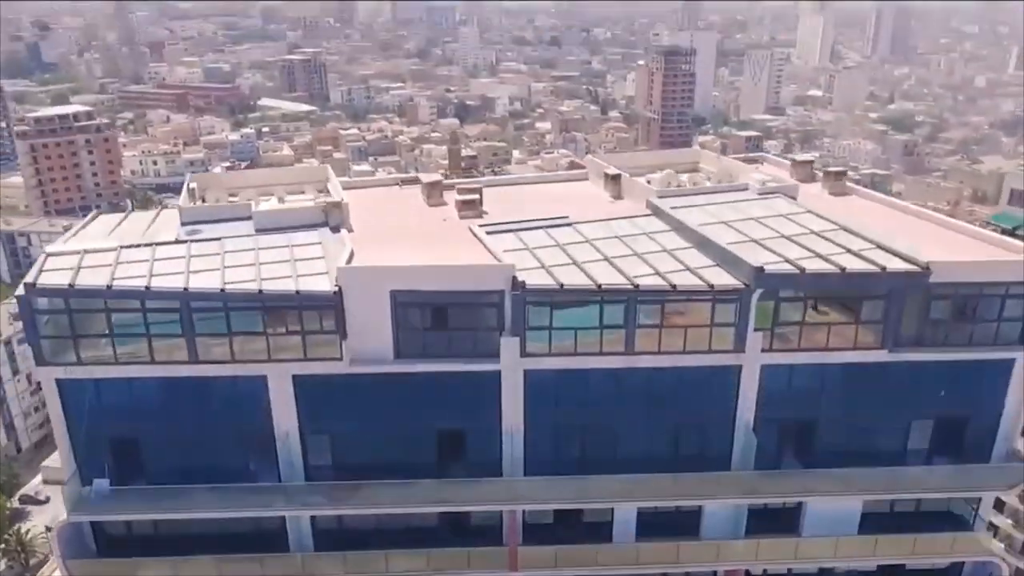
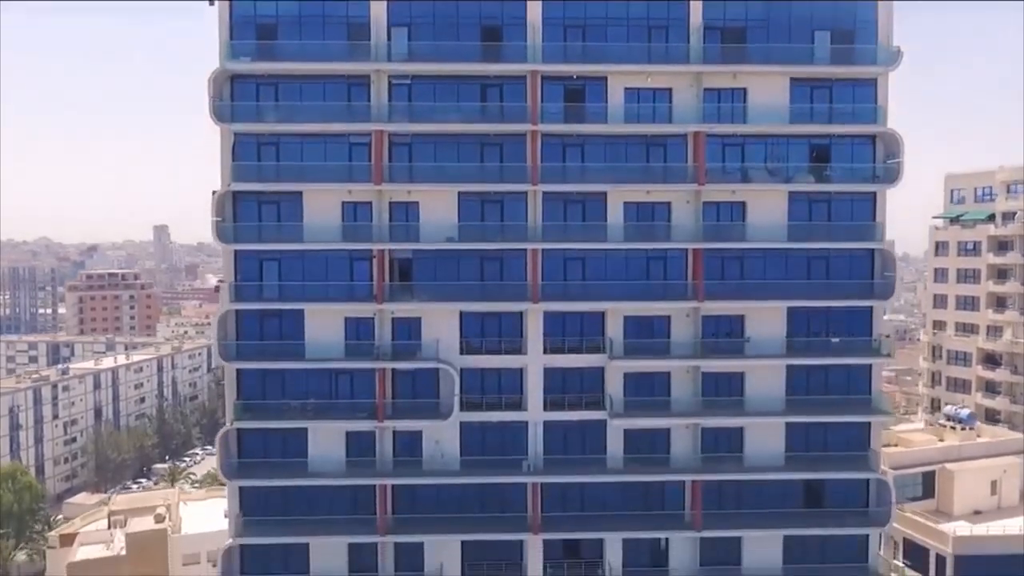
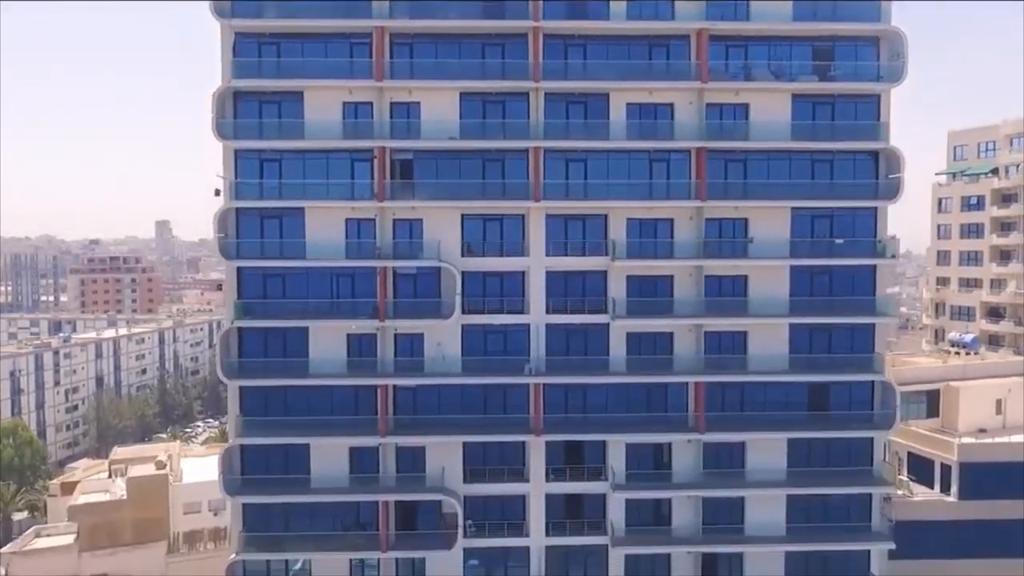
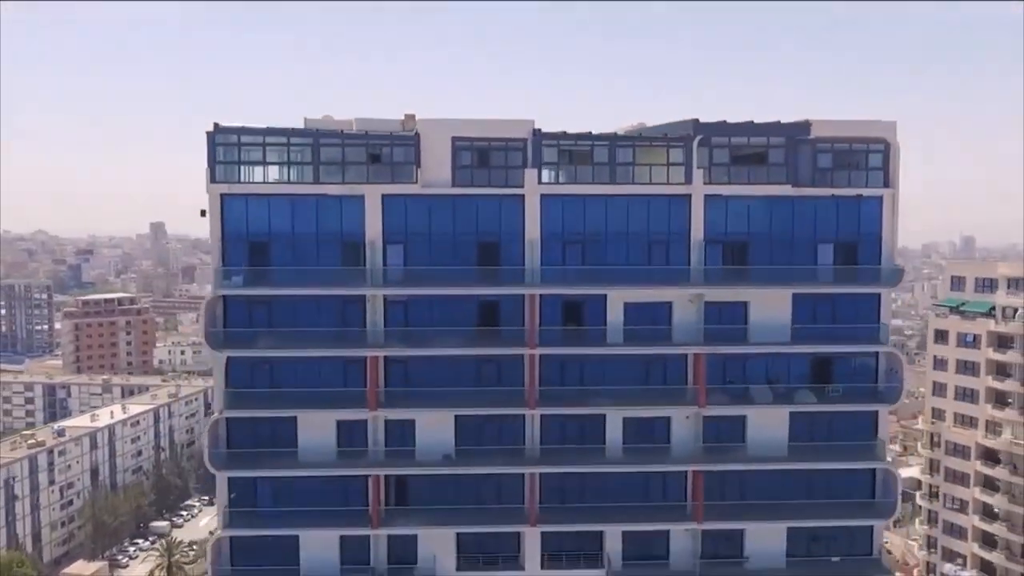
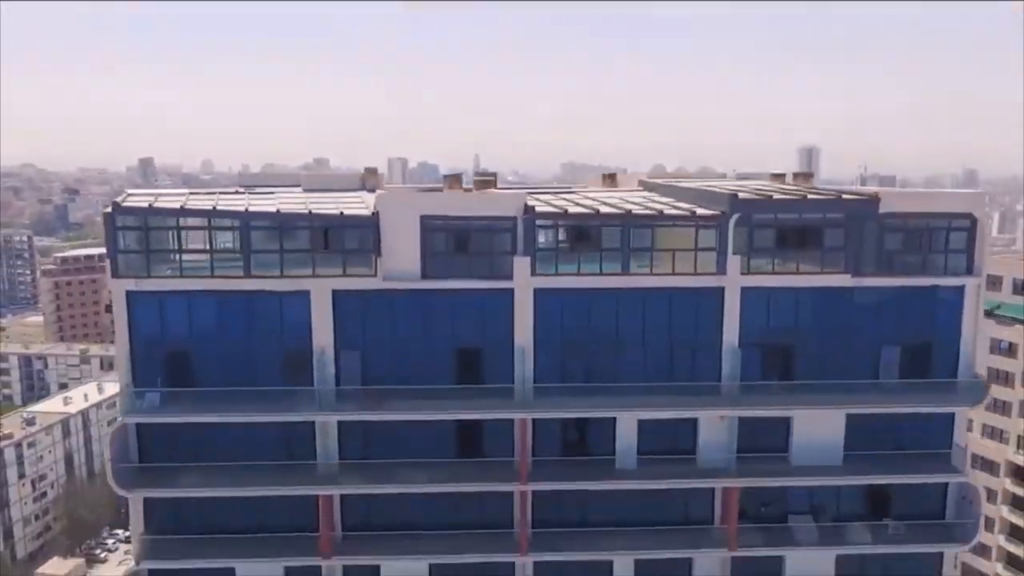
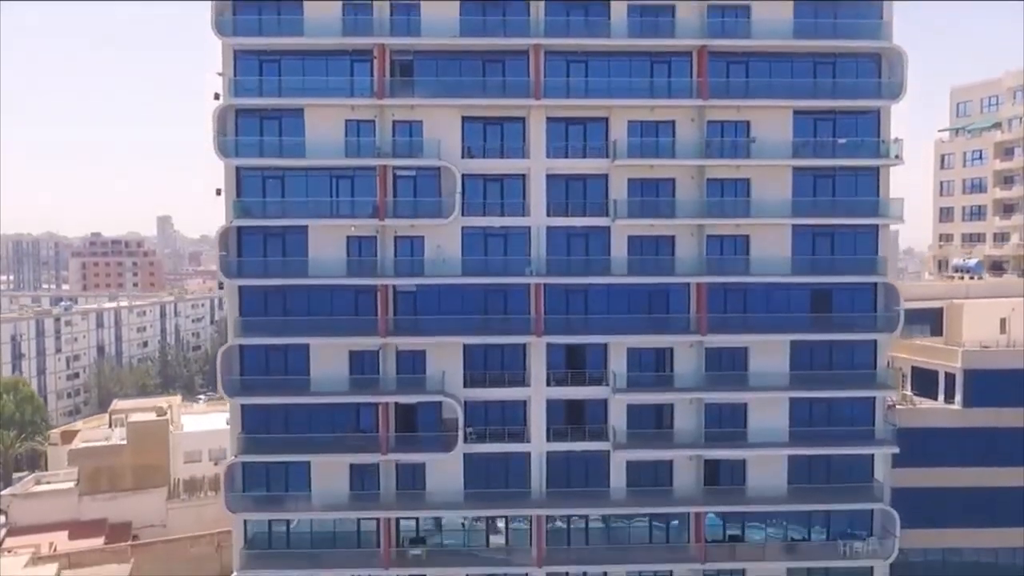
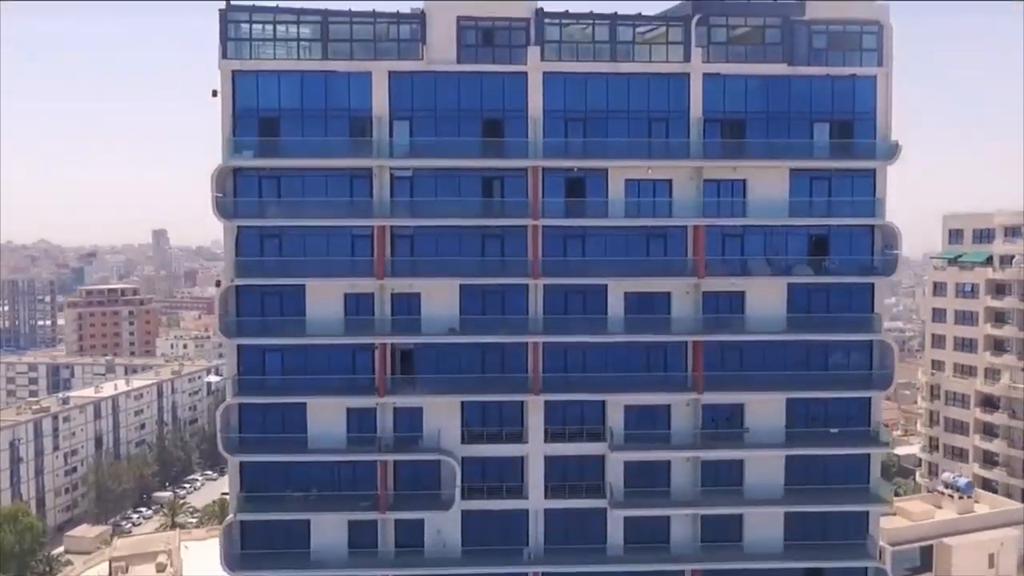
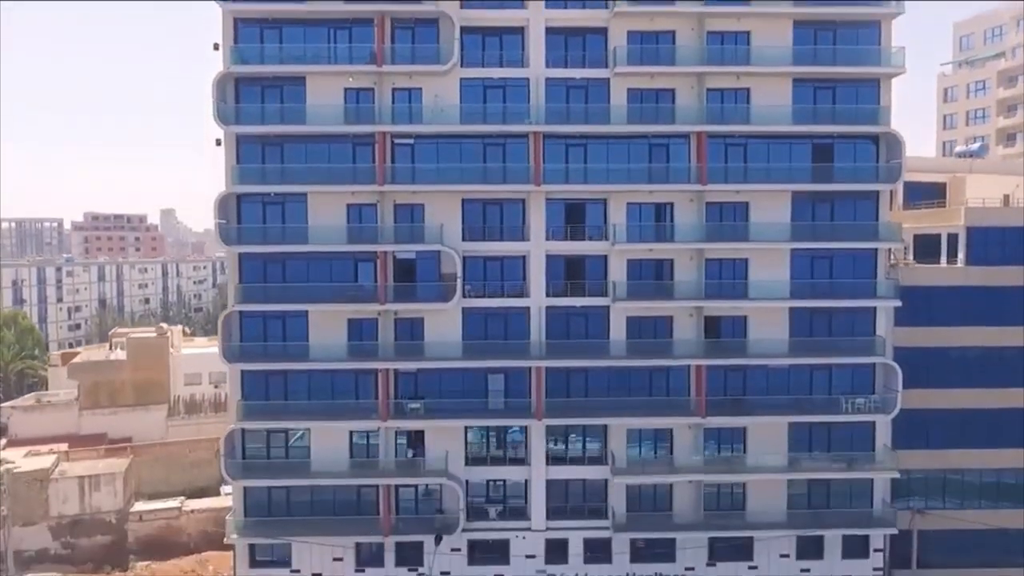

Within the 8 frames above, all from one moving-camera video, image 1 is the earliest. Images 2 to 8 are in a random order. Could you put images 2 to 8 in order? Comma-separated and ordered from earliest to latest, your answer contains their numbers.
5, 4, 7, 2, 3, 6, 8
